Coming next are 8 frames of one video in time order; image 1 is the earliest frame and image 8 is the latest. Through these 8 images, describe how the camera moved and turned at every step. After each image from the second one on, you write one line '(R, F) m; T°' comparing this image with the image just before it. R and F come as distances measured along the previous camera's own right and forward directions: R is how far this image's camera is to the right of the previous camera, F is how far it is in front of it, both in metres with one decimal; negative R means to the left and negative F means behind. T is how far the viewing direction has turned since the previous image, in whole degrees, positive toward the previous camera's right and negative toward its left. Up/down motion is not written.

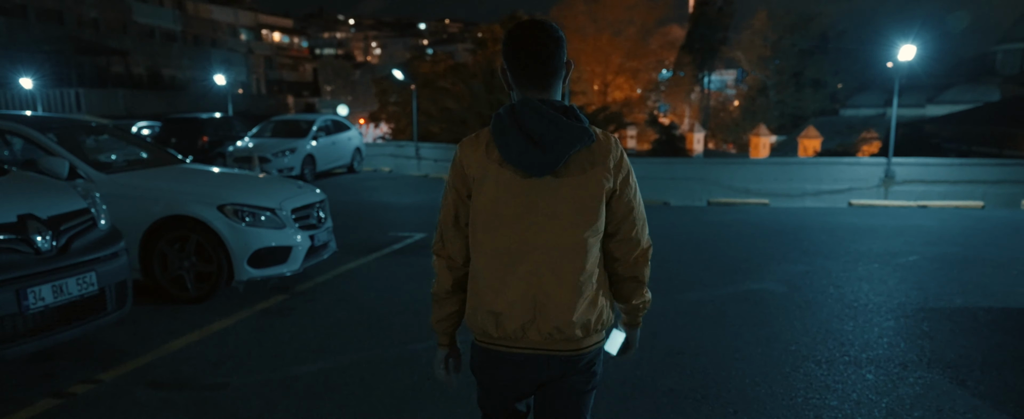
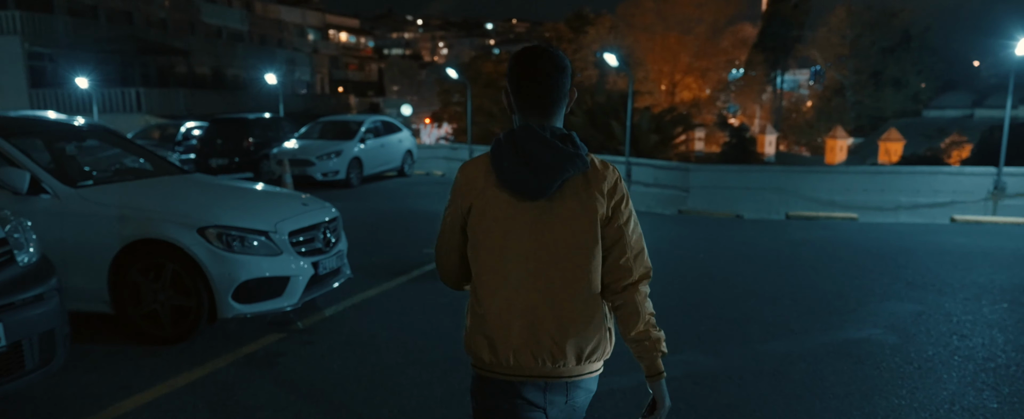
(+0.1, +1.1) m; -5°
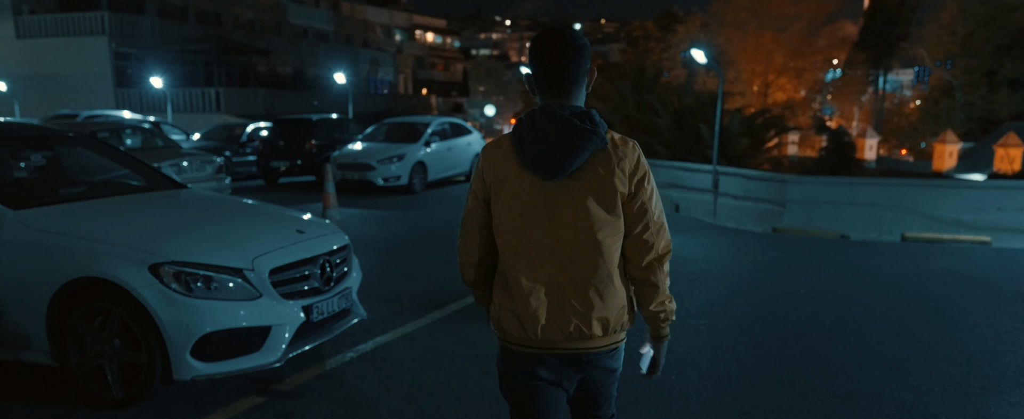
(+0.2, +1.2) m; -6°
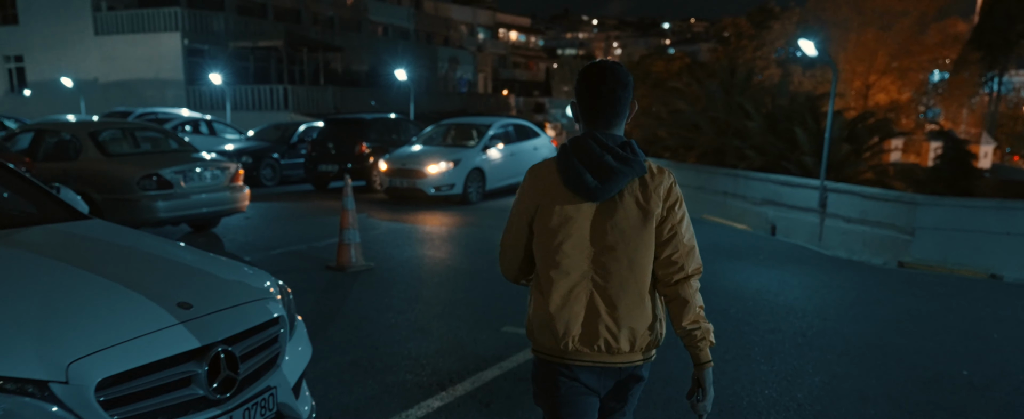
(+0.2, +1.7) m; -6°
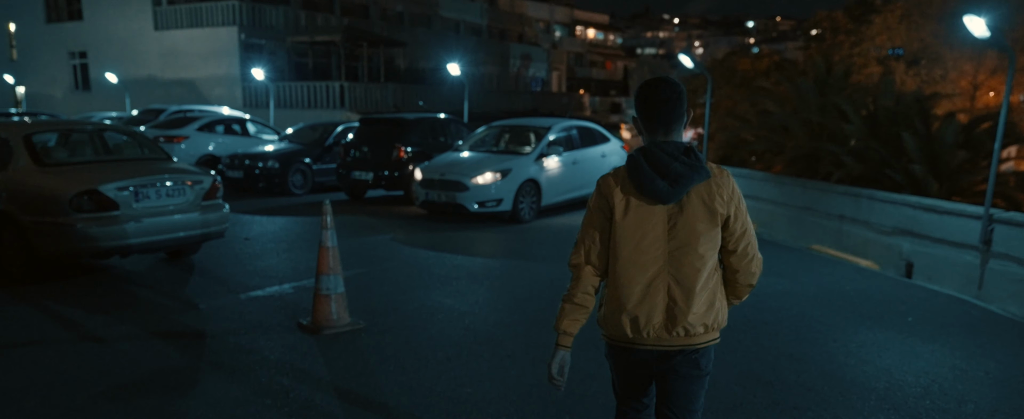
(+0.2, +2.2) m; -5°
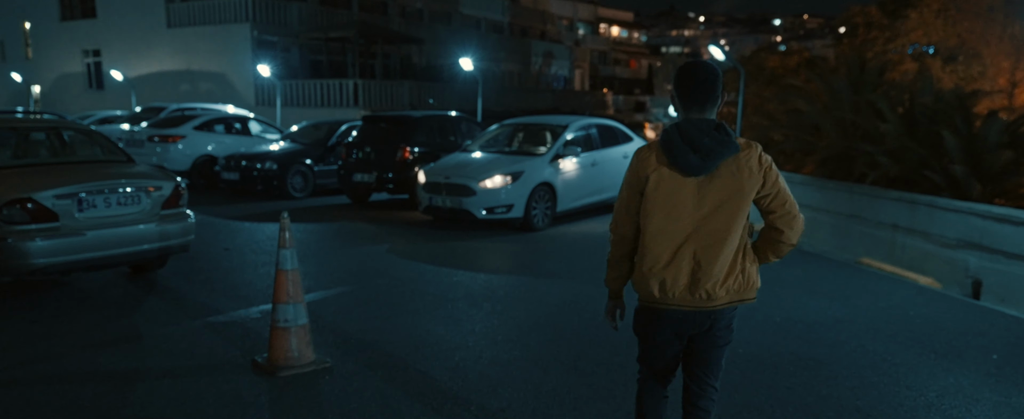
(+0.1, +0.9) m; -2°
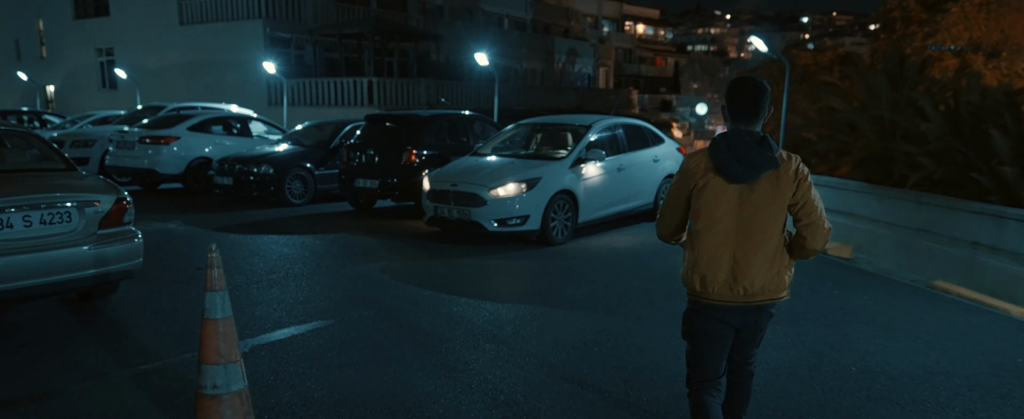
(+0.1, +1.1) m; -2°
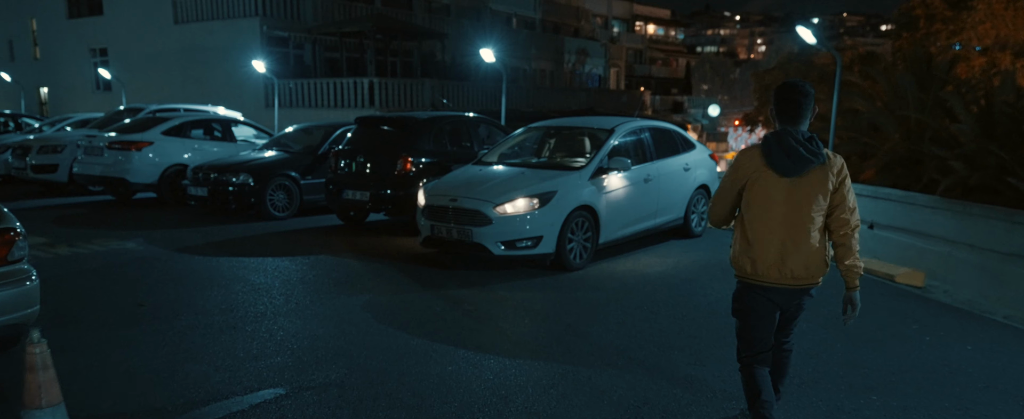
(0.0, +1.3) m; -1°
